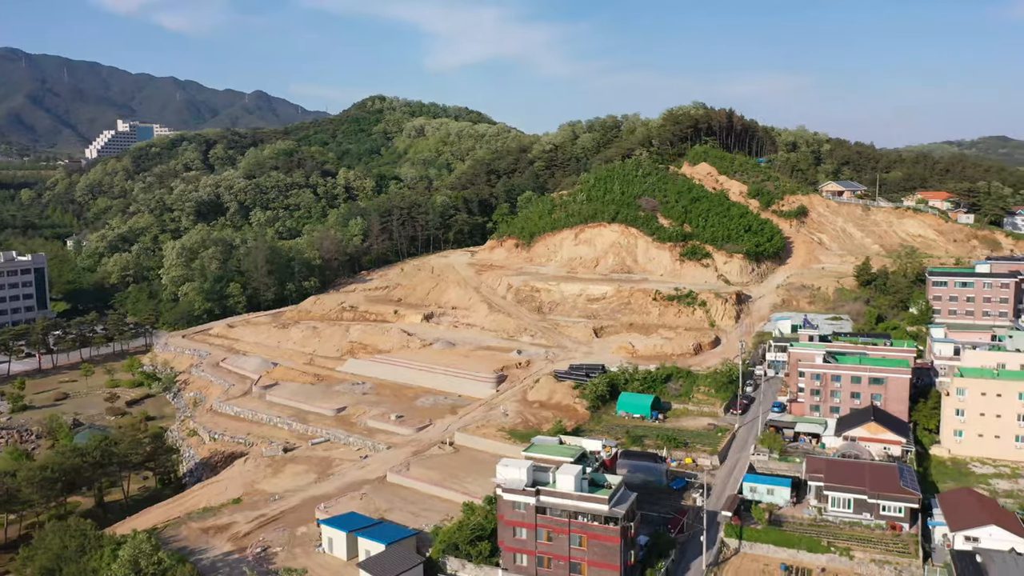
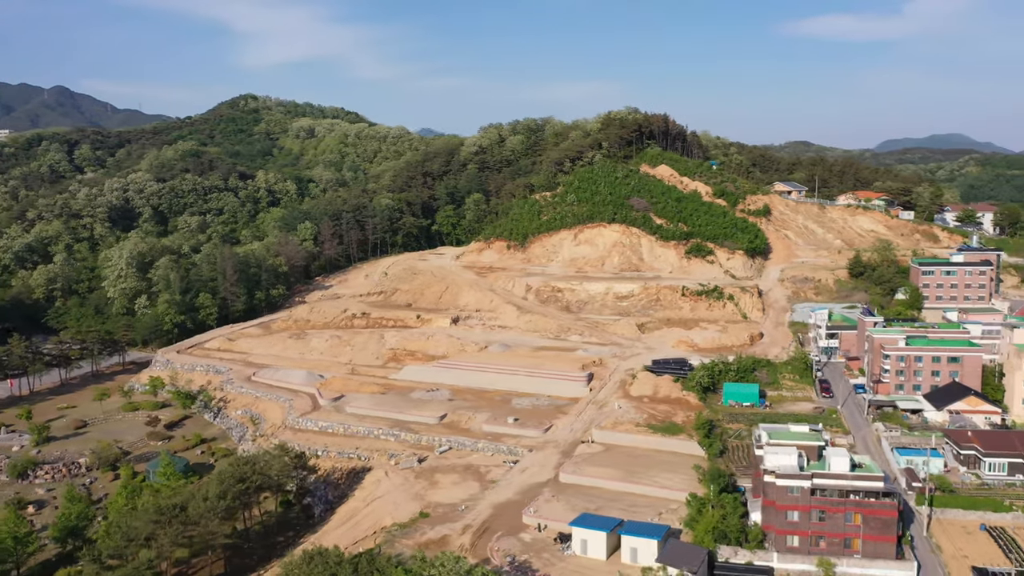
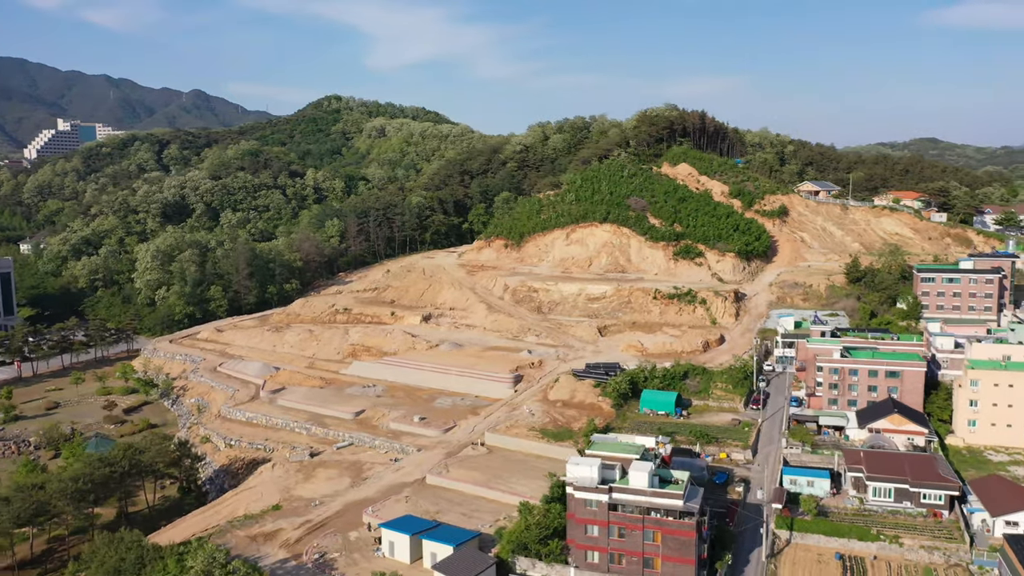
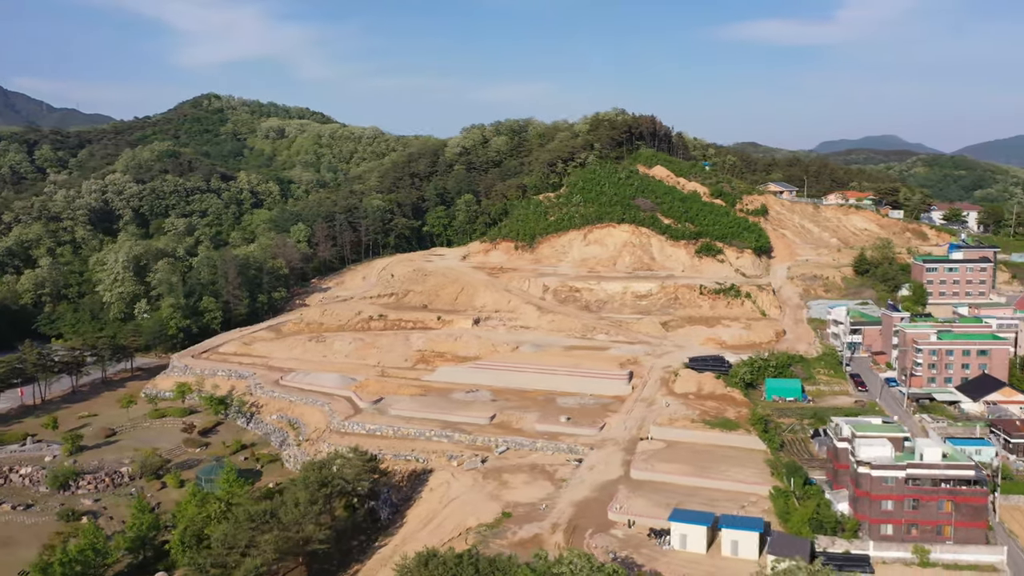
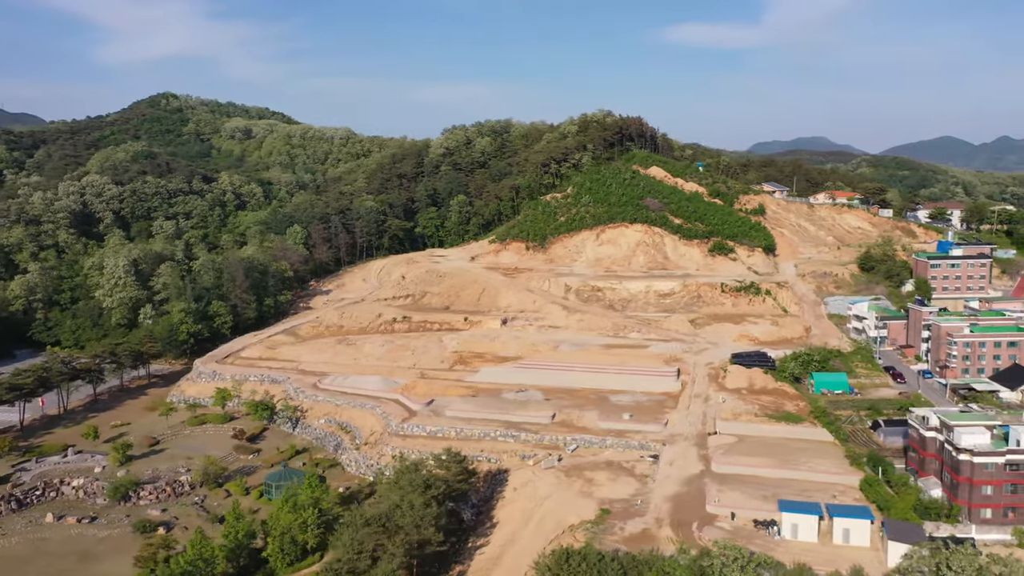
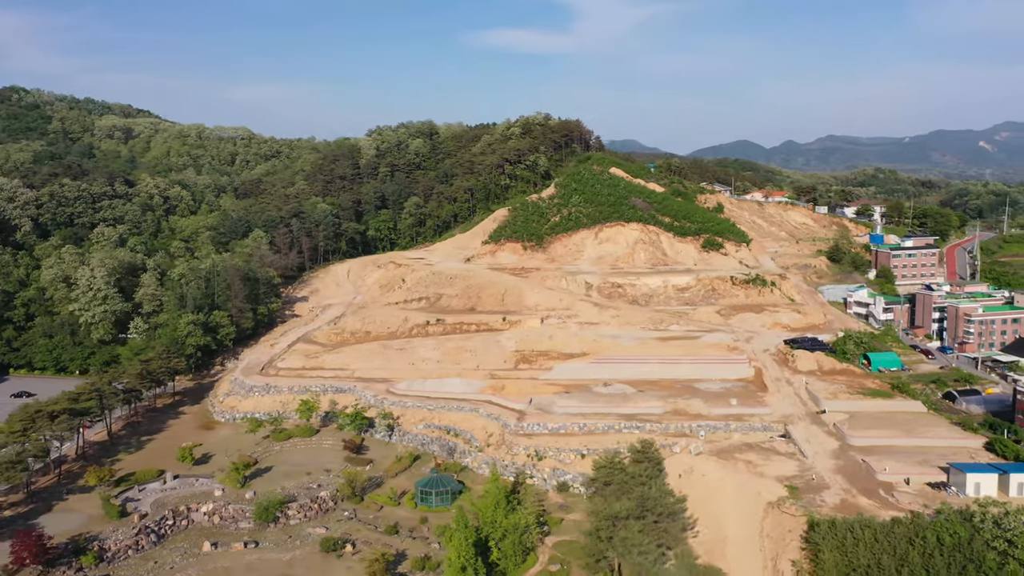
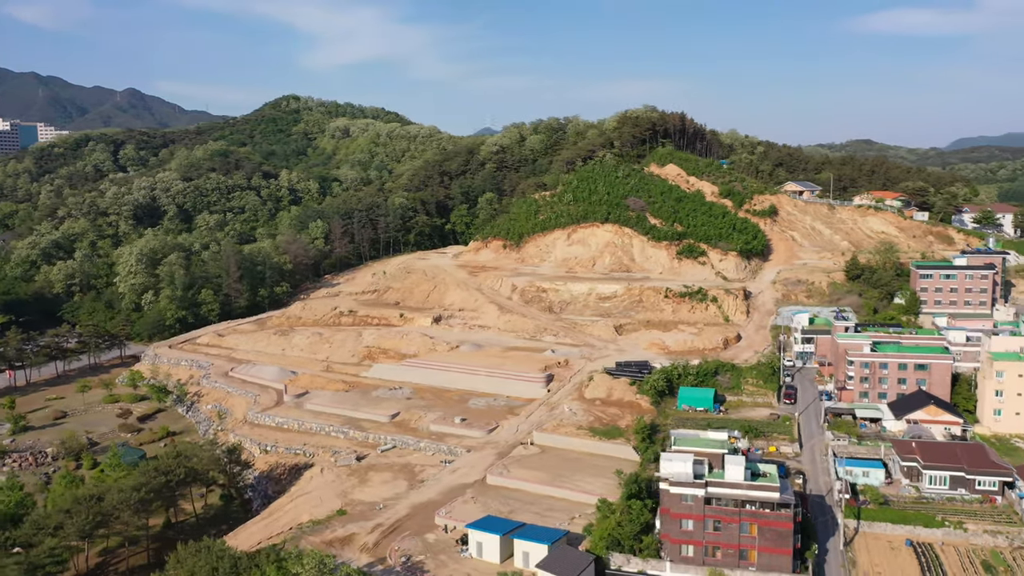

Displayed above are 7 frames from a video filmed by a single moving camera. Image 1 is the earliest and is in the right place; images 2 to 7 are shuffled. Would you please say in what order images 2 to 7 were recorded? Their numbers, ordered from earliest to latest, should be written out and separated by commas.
3, 7, 2, 4, 5, 6
